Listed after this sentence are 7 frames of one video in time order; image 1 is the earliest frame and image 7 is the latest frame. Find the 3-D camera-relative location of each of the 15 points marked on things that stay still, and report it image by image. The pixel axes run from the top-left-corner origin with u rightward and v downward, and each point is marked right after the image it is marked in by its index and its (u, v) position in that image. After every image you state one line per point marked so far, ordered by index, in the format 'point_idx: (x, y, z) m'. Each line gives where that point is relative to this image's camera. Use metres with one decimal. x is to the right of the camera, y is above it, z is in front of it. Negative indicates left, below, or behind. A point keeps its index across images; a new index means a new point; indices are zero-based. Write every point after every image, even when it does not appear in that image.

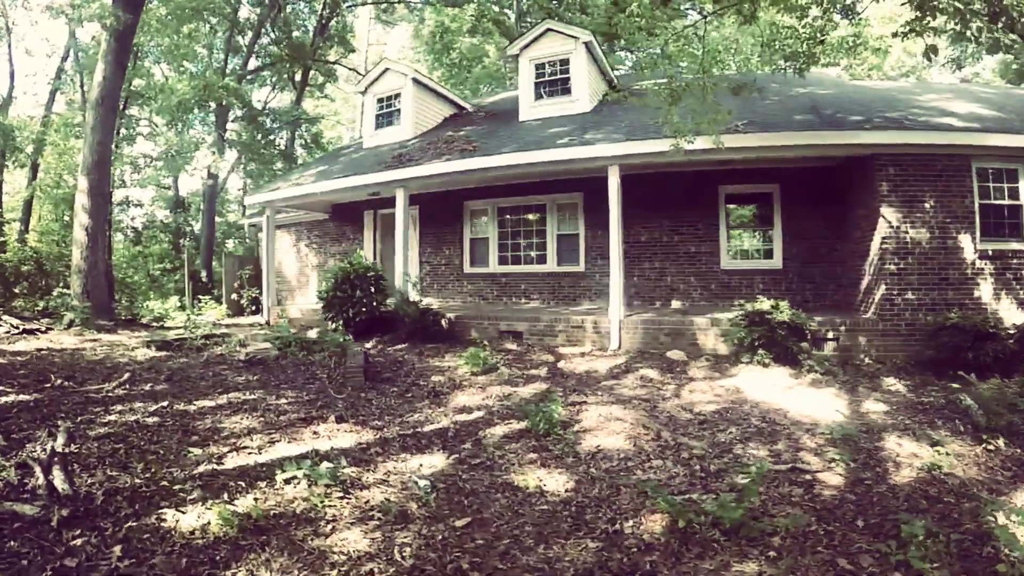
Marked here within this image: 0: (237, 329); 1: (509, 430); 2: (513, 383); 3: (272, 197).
0: (-4.9, -0.8, +11.0) m
1: (0.0, -1.4, +5.7) m
2: (0.0, -1.2, +7.4) m
3: (-4.5, +1.8, +11.6) m
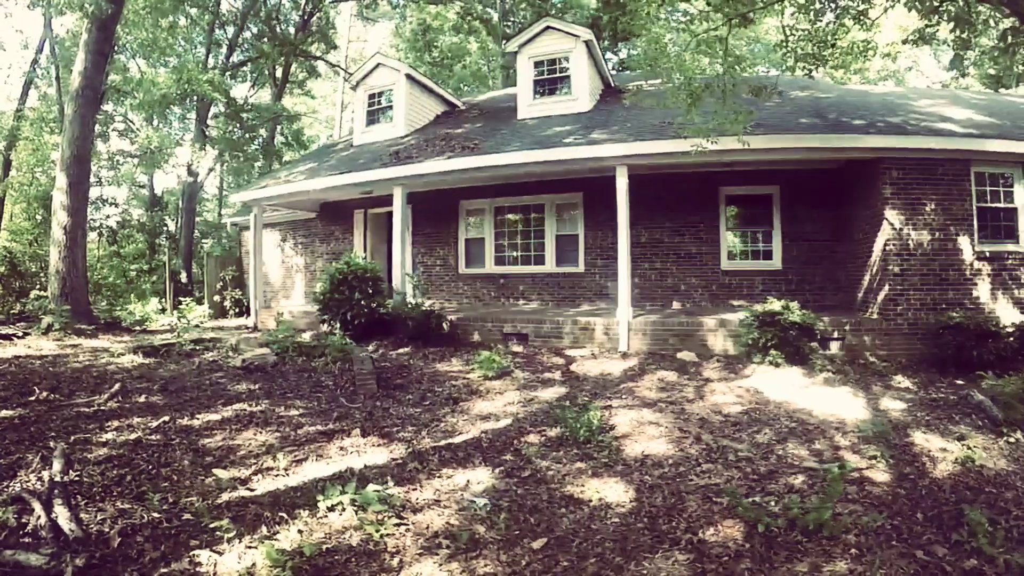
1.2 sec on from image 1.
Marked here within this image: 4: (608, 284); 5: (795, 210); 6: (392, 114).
0: (-4.9, -0.8, +10.6) m
1: (+0.3, -1.4, +5.6) m
2: (+0.2, -1.2, +7.3) m
3: (-4.6, +1.8, +11.2) m
4: (+1.6, +0.1, +10.6) m
5: (+4.4, +1.2, +9.4) m
6: (-2.4, +3.4, +11.9) m
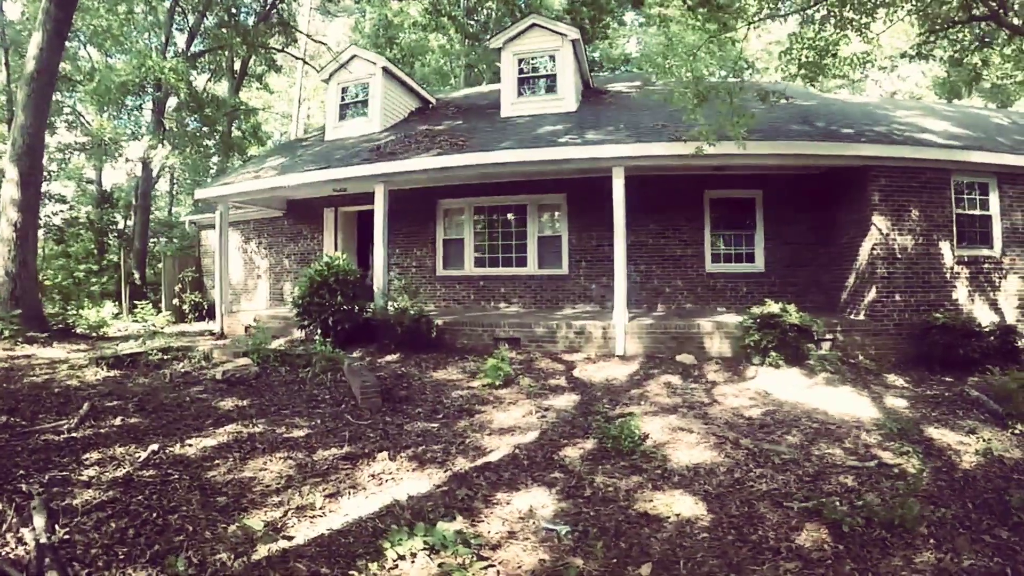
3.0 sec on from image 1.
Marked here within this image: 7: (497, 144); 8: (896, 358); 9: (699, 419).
0: (-5.1, -0.9, +9.8) m
1: (+0.7, -1.4, +5.4) m
2: (+0.4, -1.3, +7.2) m
3: (-4.9, +1.7, +10.5) m
4: (+1.3, 0.0, +10.5) m
5: (+4.3, +1.2, +9.7) m
6: (-2.8, +3.4, +11.4) m
7: (-0.2, +2.3, +9.4) m
8: (+5.0, -0.9, +7.9) m
9: (+1.9, -1.3, +6.2) m
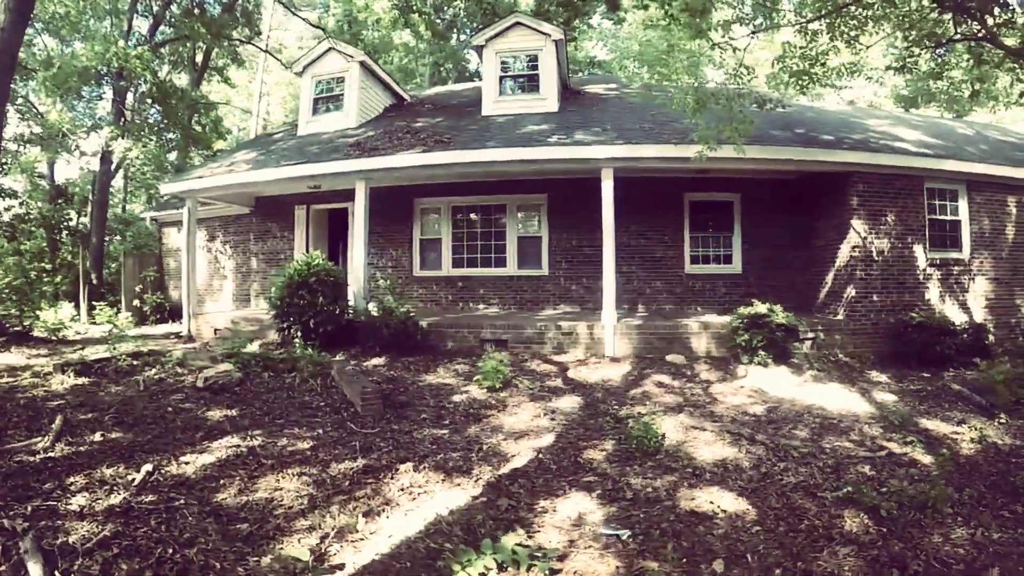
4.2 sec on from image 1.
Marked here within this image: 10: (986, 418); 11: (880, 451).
0: (-5.3, -0.9, +9.2) m
1: (+0.8, -1.4, +5.4) m
2: (+0.4, -1.3, +7.1) m
3: (-5.2, +1.7, +9.9) m
4: (+1.0, 0.0, +10.5) m
5: (+4.1, +1.2, +10.0) m
6: (-3.1, +3.4, +11.1) m
7: (-0.4, +2.2, +9.2) m
8: (+5.0, -0.9, +8.3) m
9: (+2.0, -1.3, +6.3) m
10: (+4.9, -1.4, +6.3) m
11: (+3.4, -1.5, +5.5) m
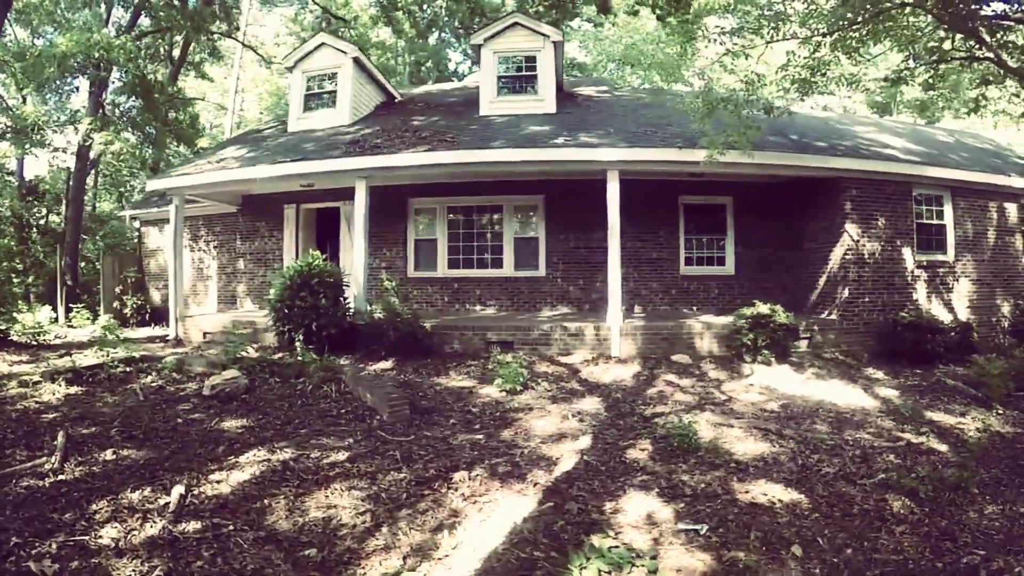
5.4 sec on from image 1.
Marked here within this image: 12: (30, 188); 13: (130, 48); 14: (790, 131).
0: (-5.2, -0.9, +8.8) m
1: (+1.2, -1.5, +5.5) m
2: (+0.6, -1.3, +7.1) m
3: (-5.1, +1.7, +9.5) m
4: (+1.0, 0.0, +10.6) m
5: (+4.0, +1.1, +10.3) m
6: (-3.2, +3.3, +10.8) m
7: (-0.3, +2.2, +9.2) m
8: (+5.1, -0.9, +8.7) m
9: (+2.3, -1.4, +6.5) m
10: (+5.2, -1.4, +6.7) m
11: (+3.7, -1.5, +5.8) m
12: (-9.6, +2.0, +12.0) m
13: (-6.5, +4.1, +10.2) m
14: (+4.3, +2.4, +9.4) m
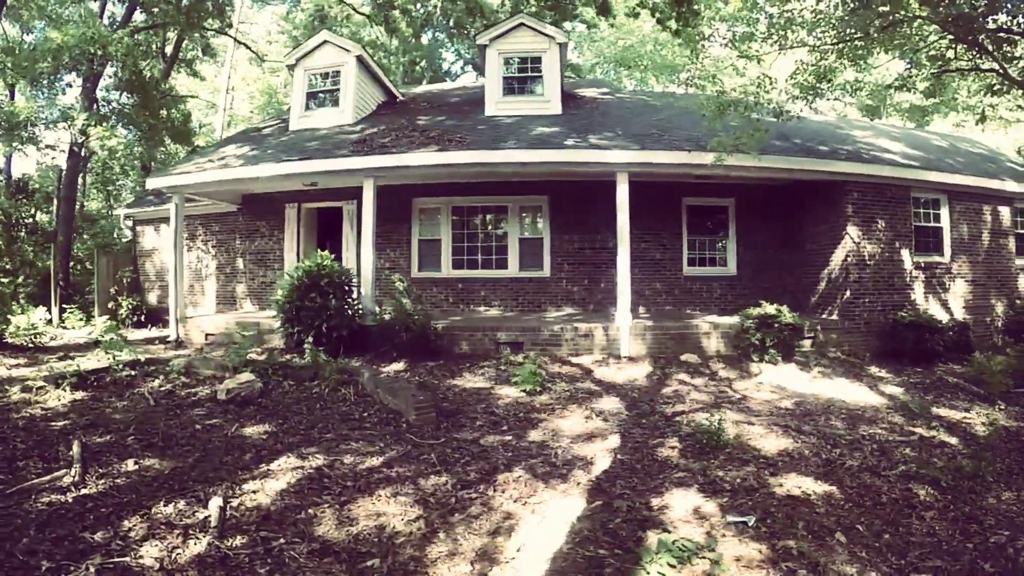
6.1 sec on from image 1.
0: (-5.1, -0.9, +8.6) m
1: (+1.5, -1.5, +5.5) m
2: (+0.8, -1.3, +7.2) m
3: (-5.0, +1.7, +9.3) m
4: (+1.1, 0.0, +10.7) m
5: (+4.1, +1.1, +10.5) m
6: (-3.1, +3.3, +10.7) m
7: (-0.2, +2.2, +9.2) m
8: (+5.2, -0.9, +8.9) m
9: (+2.6, -1.4, +6.6) m
10: (+5.4, -1.4, +6.9) m
11: (+4.0, -1.5, +6.0) m
12: (-9.5, +2.0, +11.7) m
13: (-6.4, +4.1, +9.9) m
14: (+4.4, +2.4, +9.6) m
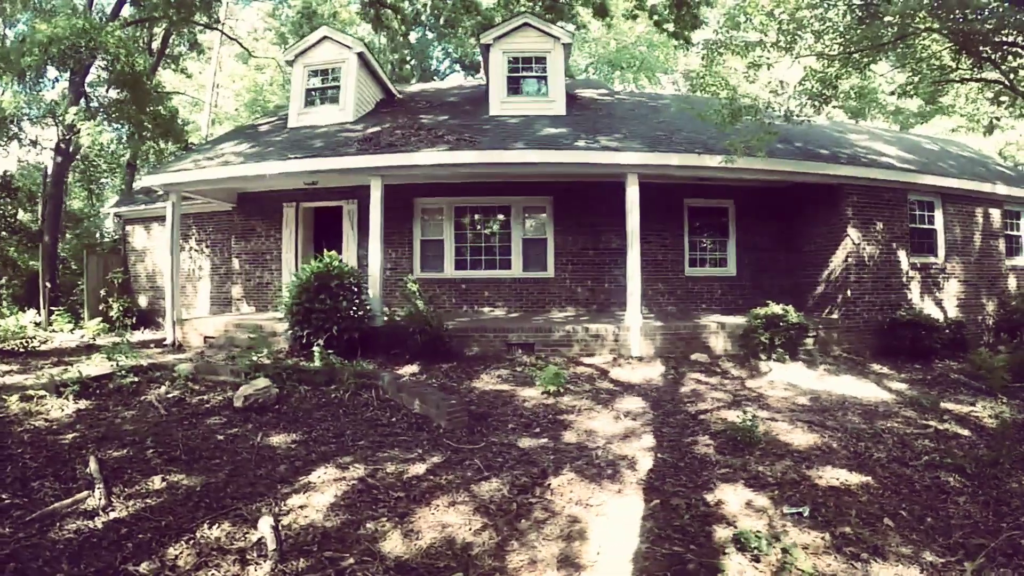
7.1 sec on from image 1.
0: (-4.9, -1.0, +8.3) m
1: (+1.8, -1.5, +5.6) m
2: (+1.1, -1.3, +7.2) m
3: (-4.9, +1.7, +9.0) m
4: (+1.1, 0.0, +10.7) m
5: (+4.2, +1.1, +10.7) m
6: (-3.1, +3.3, +10.5) m
7: (-0.1, +2.2, +9.2) m
8: (+5.4, -0.9, +9.2) m
9: (+2.9, -1.4, +6.7) m
10: (+5.7, -1.4, +7.2) m
11: (+4.3, -1.5, +6.2) m
12: (-9.5, +1.9, +11.1) m
13: (-6.3, +4.0, +9.5) m
14: (+4.5, +2.4, +9.8) m
